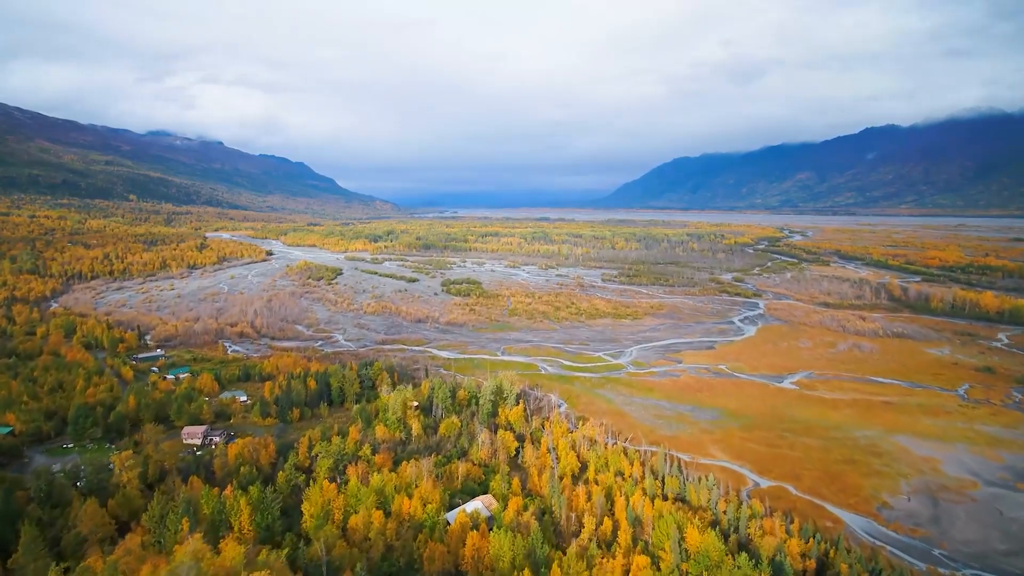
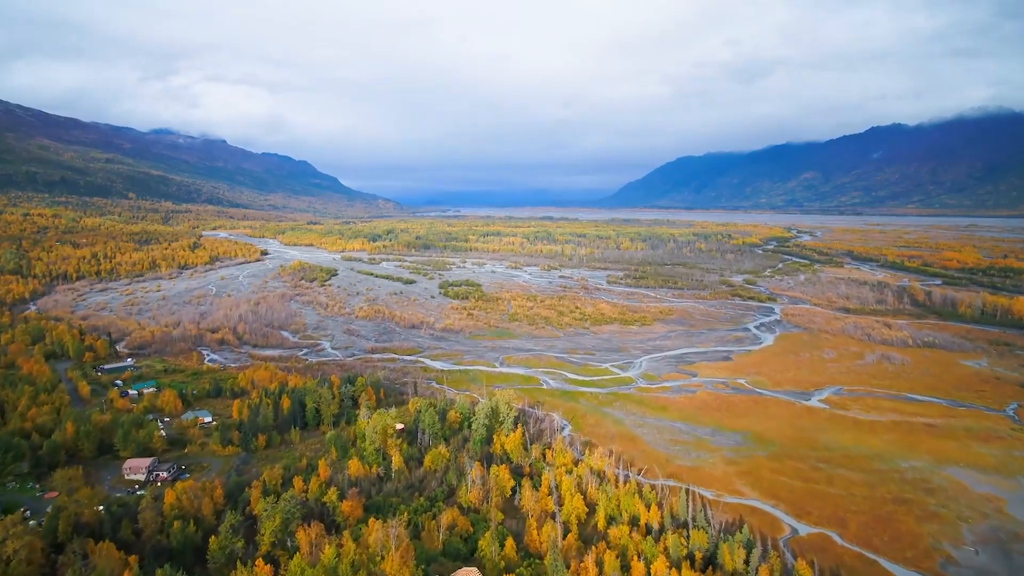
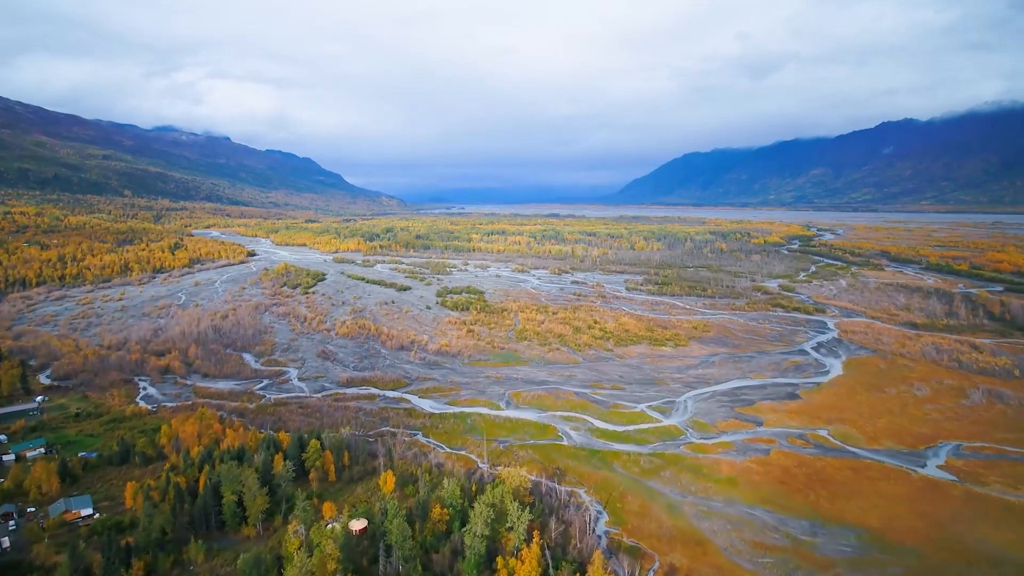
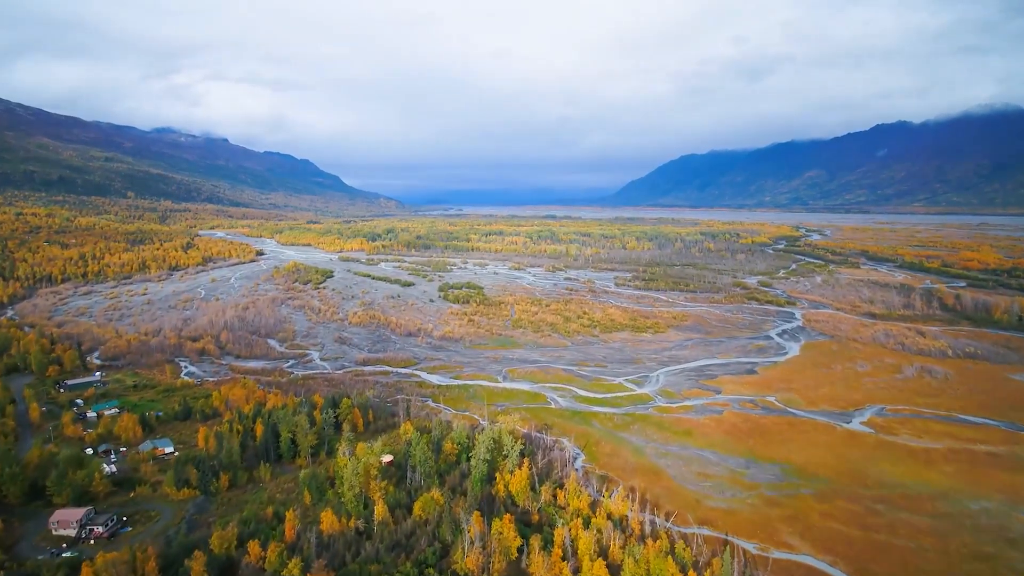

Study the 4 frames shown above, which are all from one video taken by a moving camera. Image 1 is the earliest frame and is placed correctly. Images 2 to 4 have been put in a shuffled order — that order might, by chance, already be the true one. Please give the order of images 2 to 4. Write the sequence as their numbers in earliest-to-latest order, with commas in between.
2, 4, 3
